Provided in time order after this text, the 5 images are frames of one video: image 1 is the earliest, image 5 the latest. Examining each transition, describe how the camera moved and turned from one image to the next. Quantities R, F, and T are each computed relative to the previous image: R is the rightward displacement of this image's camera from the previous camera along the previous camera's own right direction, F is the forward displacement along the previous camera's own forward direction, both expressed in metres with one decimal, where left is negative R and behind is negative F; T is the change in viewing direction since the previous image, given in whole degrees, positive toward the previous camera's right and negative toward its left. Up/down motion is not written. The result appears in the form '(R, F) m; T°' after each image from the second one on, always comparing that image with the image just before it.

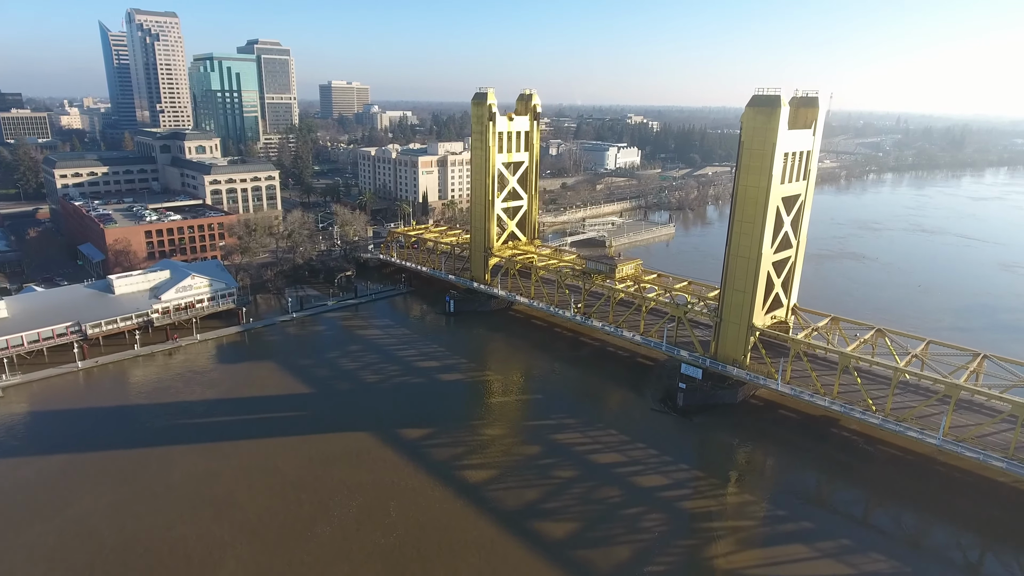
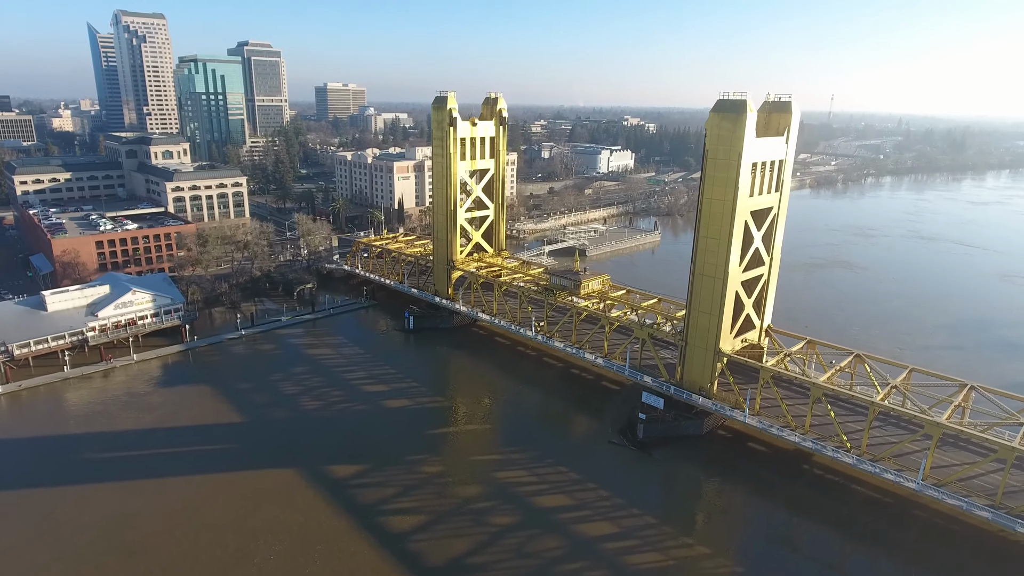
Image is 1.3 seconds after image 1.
(+1.8, +1.6) m; 0°
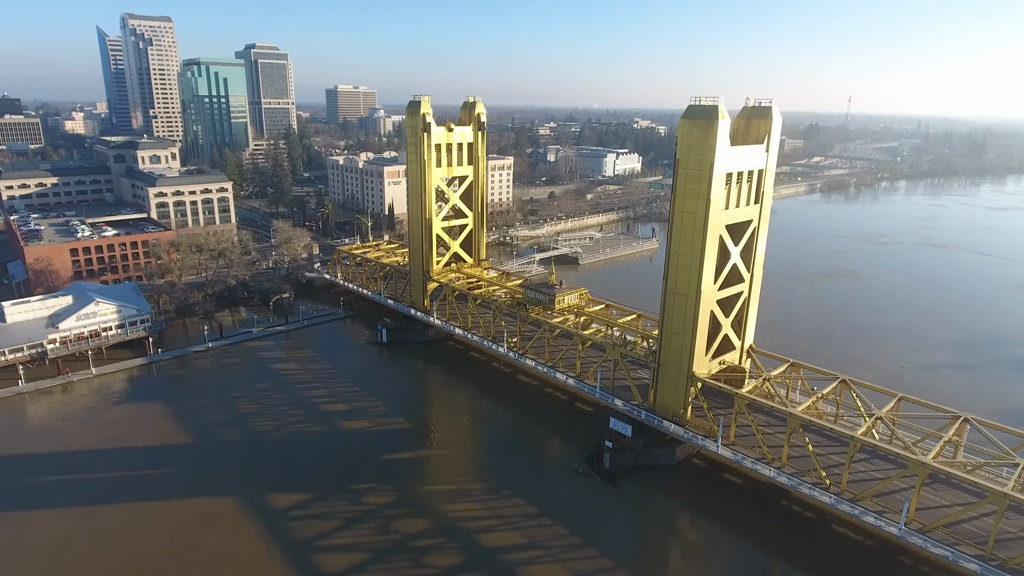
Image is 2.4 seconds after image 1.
(+1.6, +1.1) m; -1°
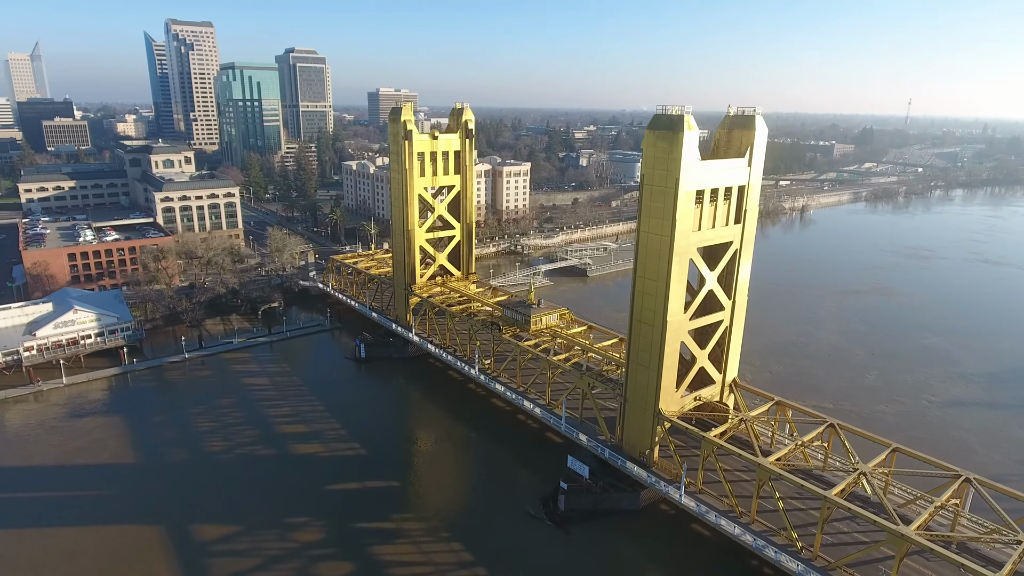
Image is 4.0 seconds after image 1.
(+2.4, +1.4) m; -4°
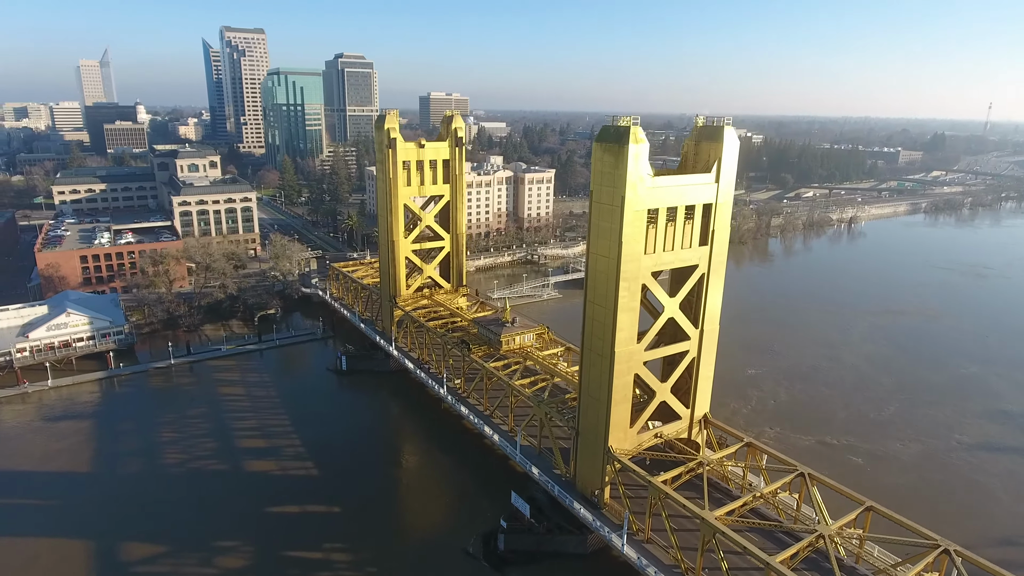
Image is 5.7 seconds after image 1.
(+2.7, +1.1) m; -5°
